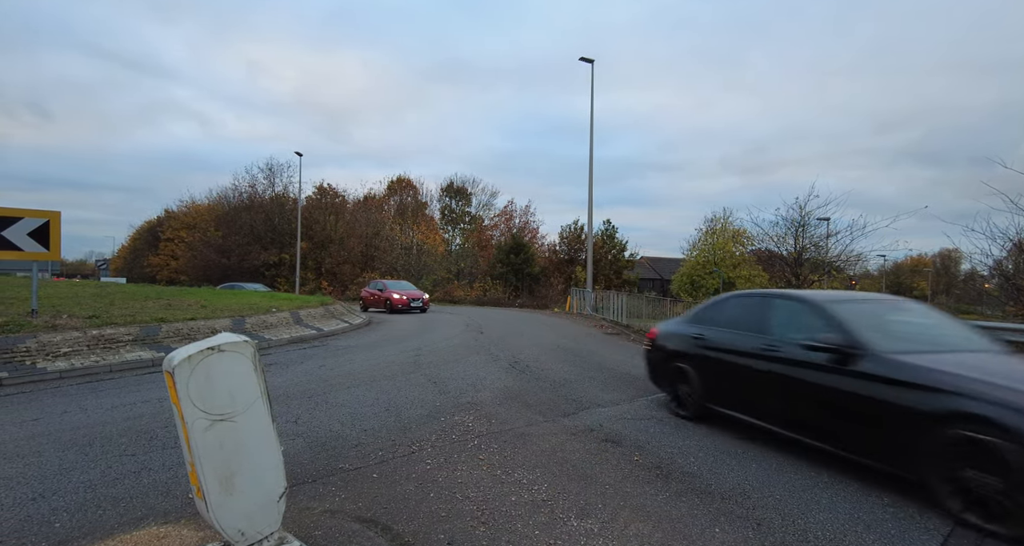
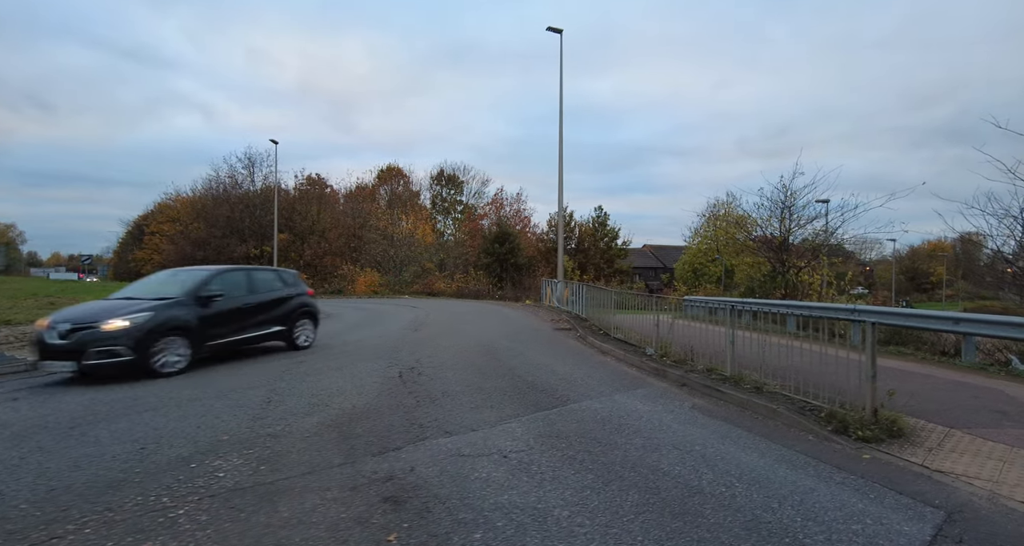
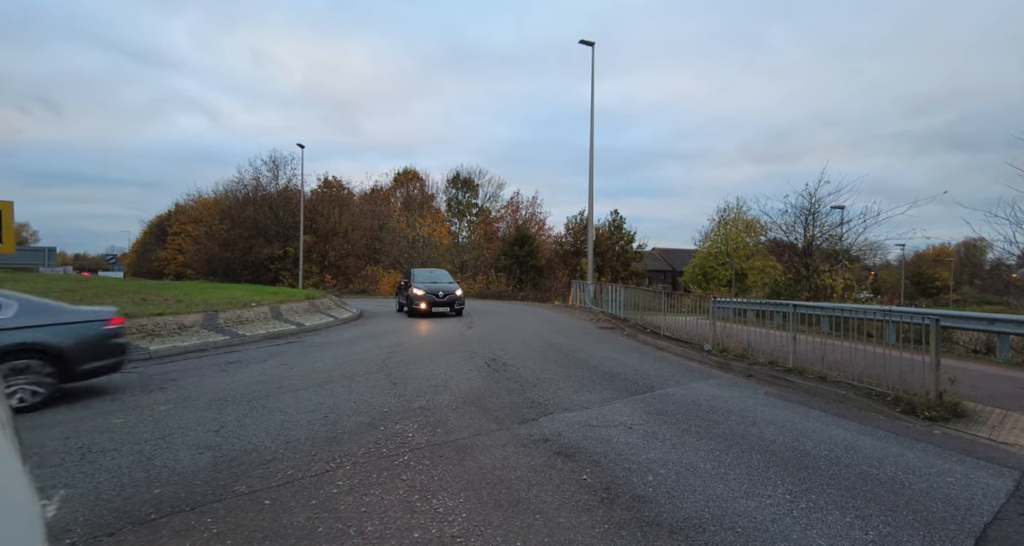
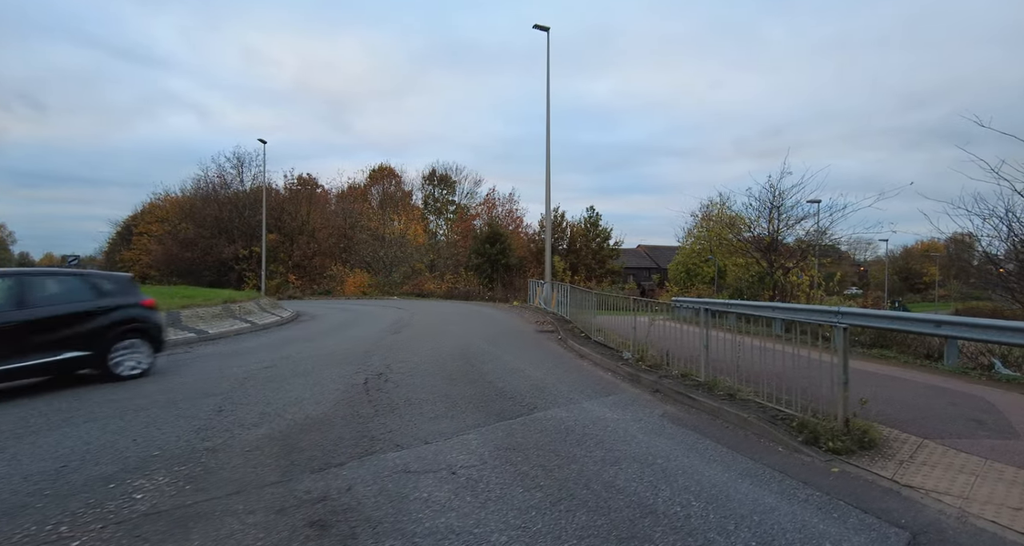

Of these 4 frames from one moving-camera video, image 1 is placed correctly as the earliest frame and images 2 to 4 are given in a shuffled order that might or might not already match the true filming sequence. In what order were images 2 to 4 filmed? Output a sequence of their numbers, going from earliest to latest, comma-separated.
3, 2, 4
